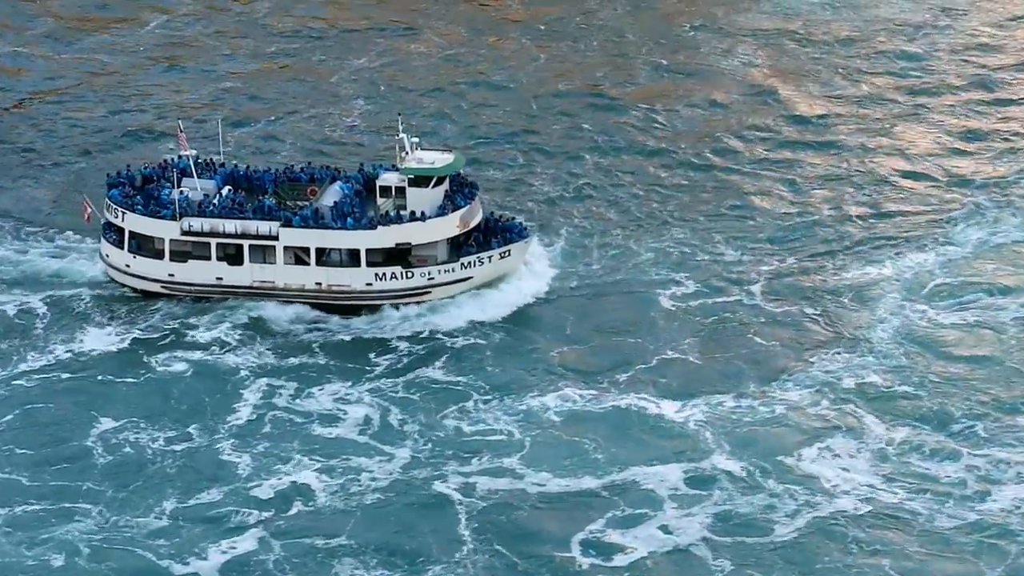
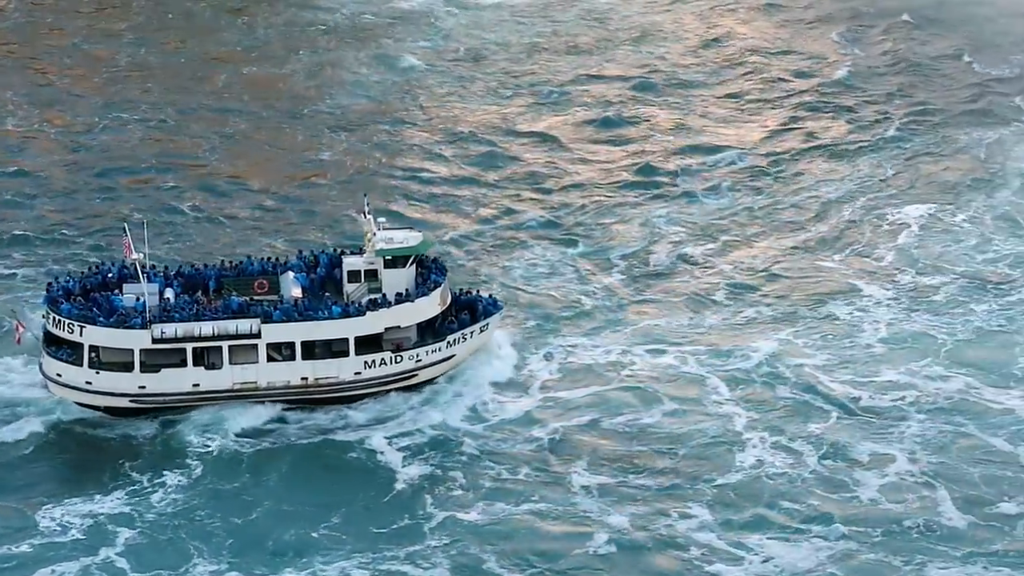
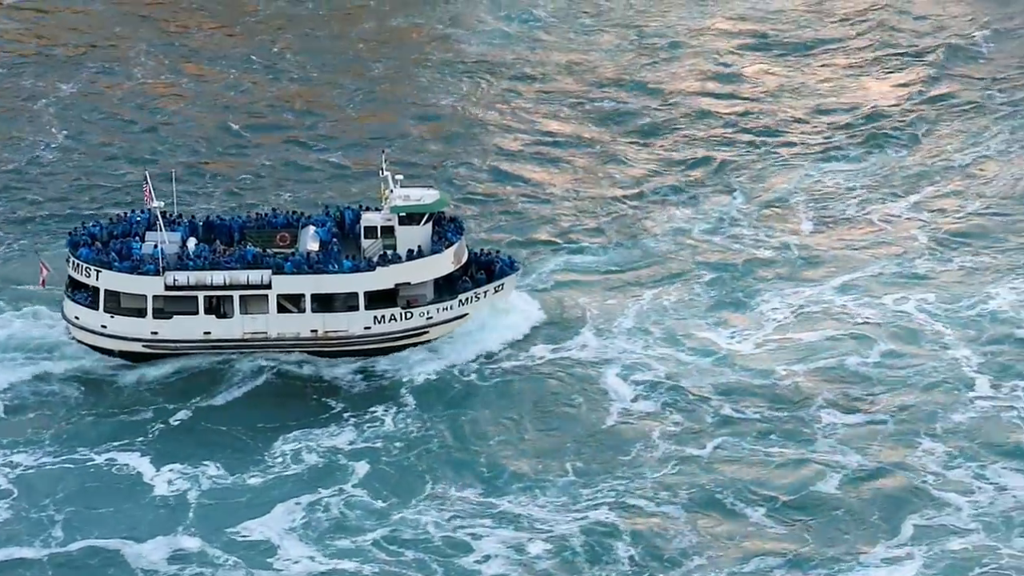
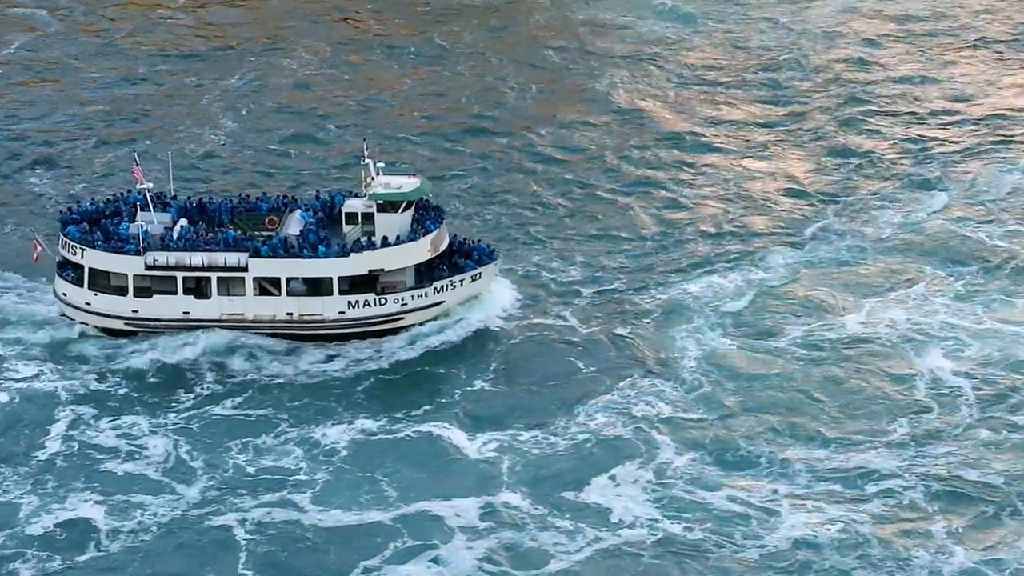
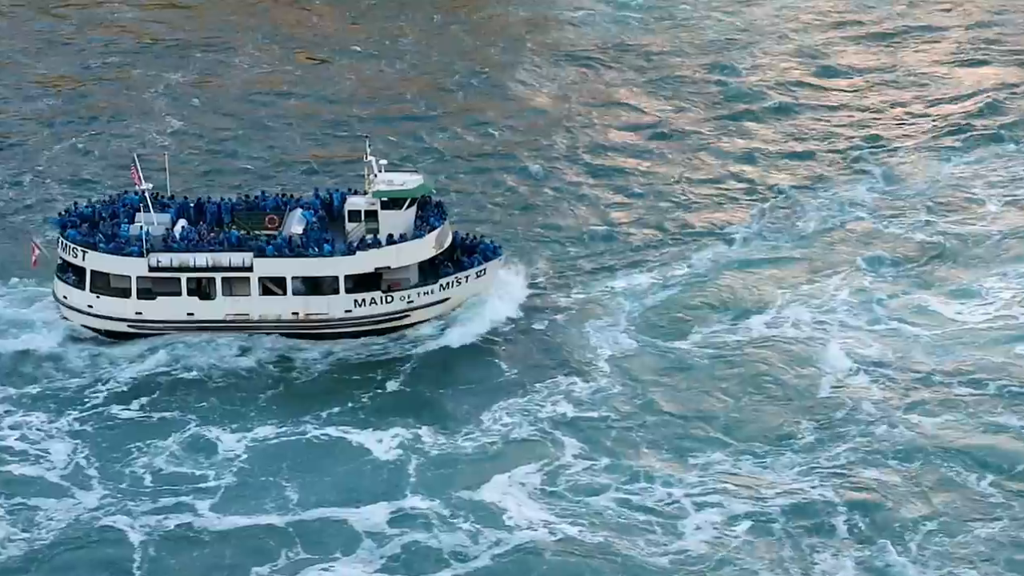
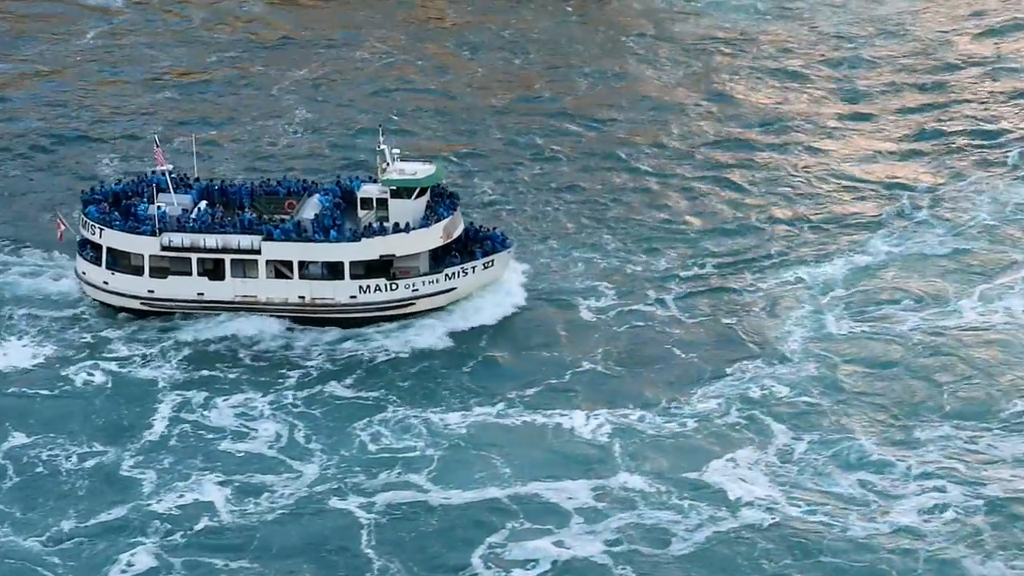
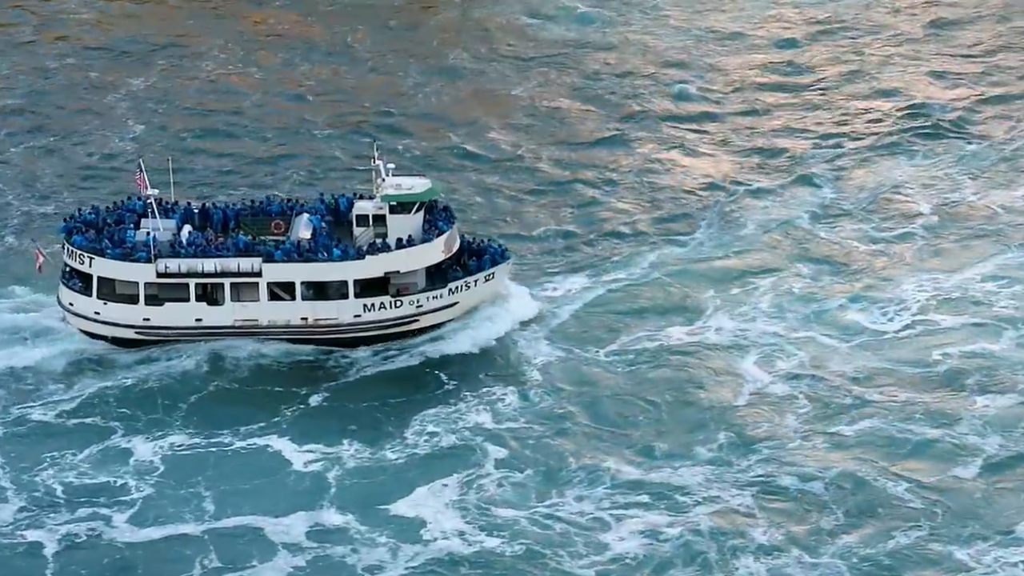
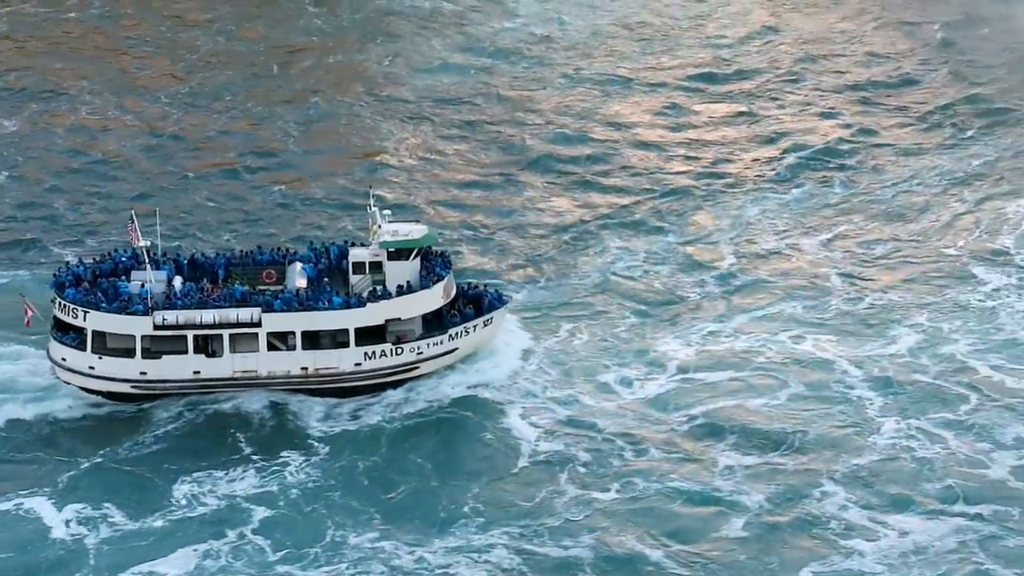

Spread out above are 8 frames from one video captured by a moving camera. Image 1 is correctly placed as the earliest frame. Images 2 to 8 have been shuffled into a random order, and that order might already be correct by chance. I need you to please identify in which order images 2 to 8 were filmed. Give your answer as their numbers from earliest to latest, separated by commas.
6, 4, 5, 7, 3, 8, 2
